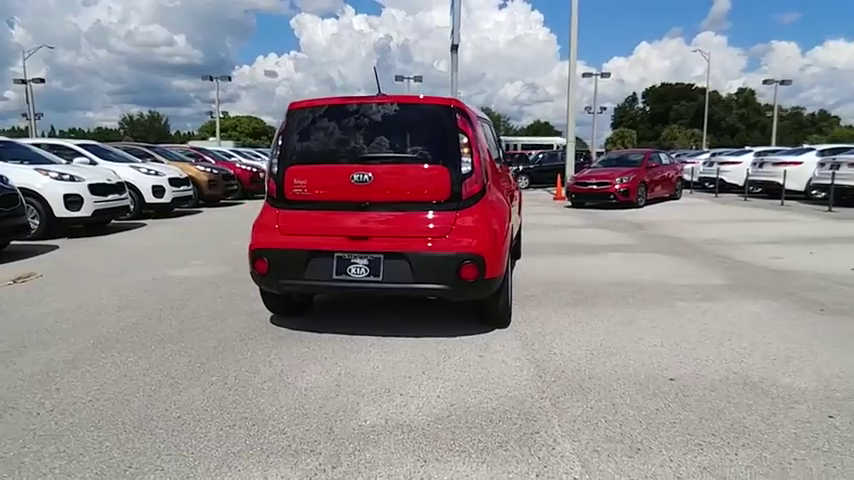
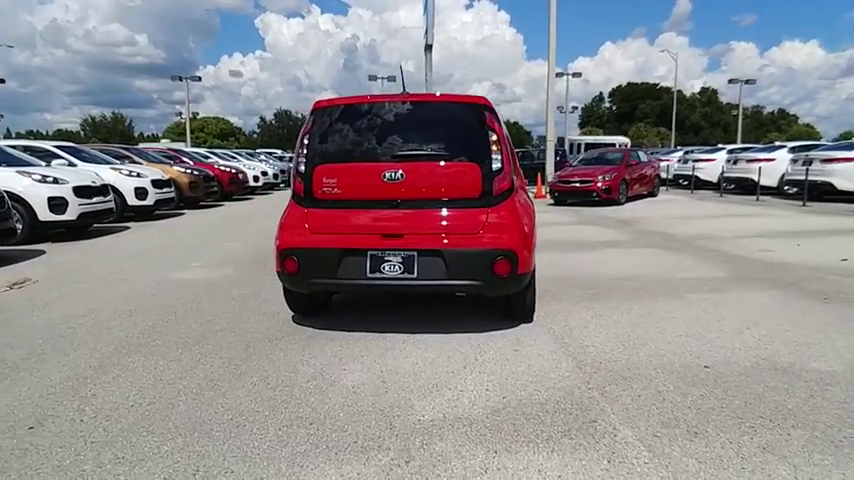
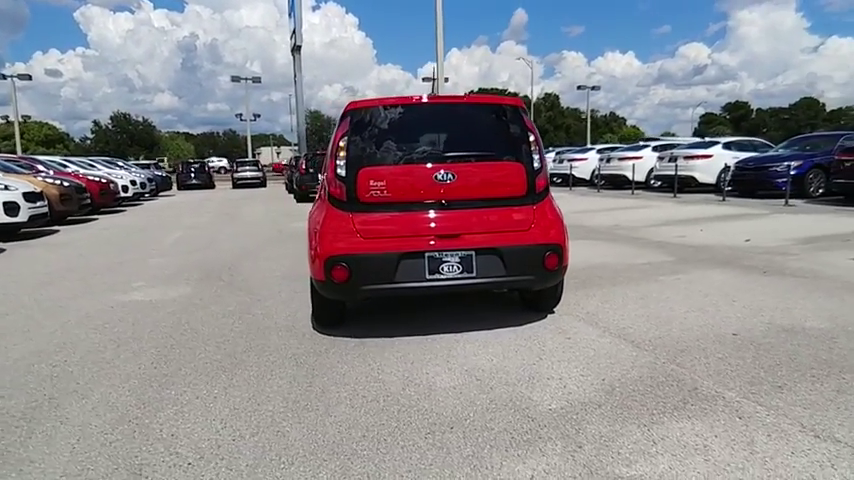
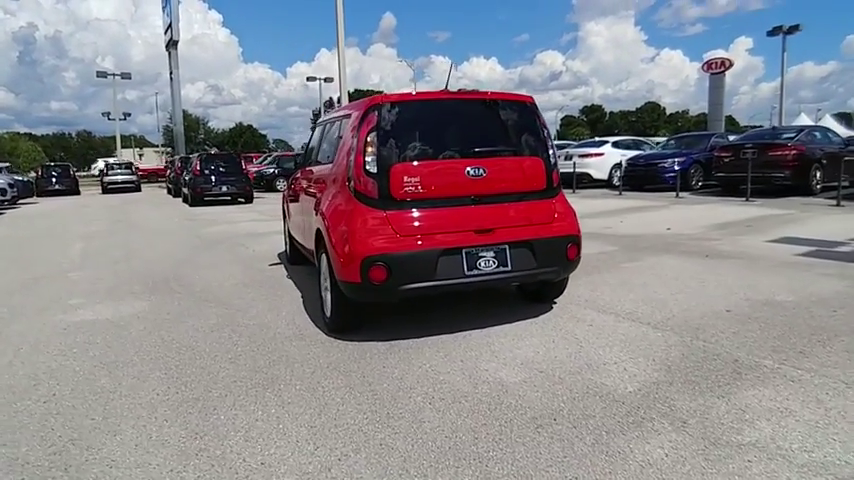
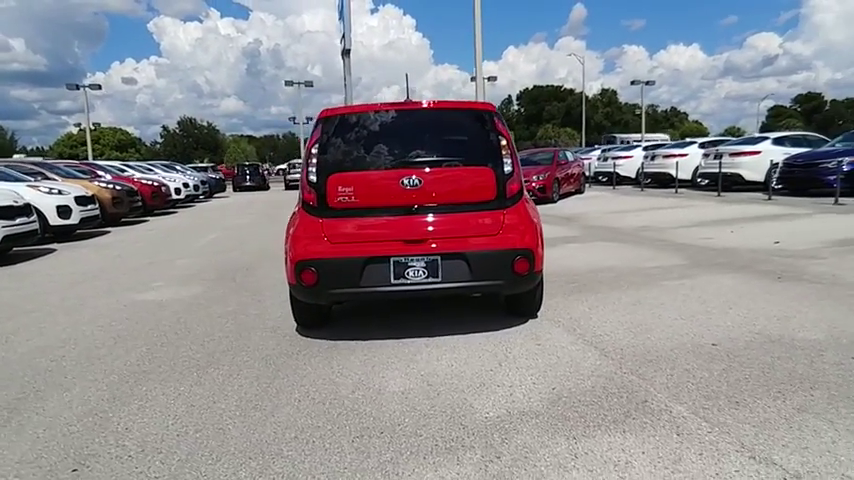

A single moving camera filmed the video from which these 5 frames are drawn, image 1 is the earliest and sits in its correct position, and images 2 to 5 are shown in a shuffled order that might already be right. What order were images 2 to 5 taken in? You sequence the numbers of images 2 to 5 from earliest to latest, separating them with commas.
2, 5, 3, 4
